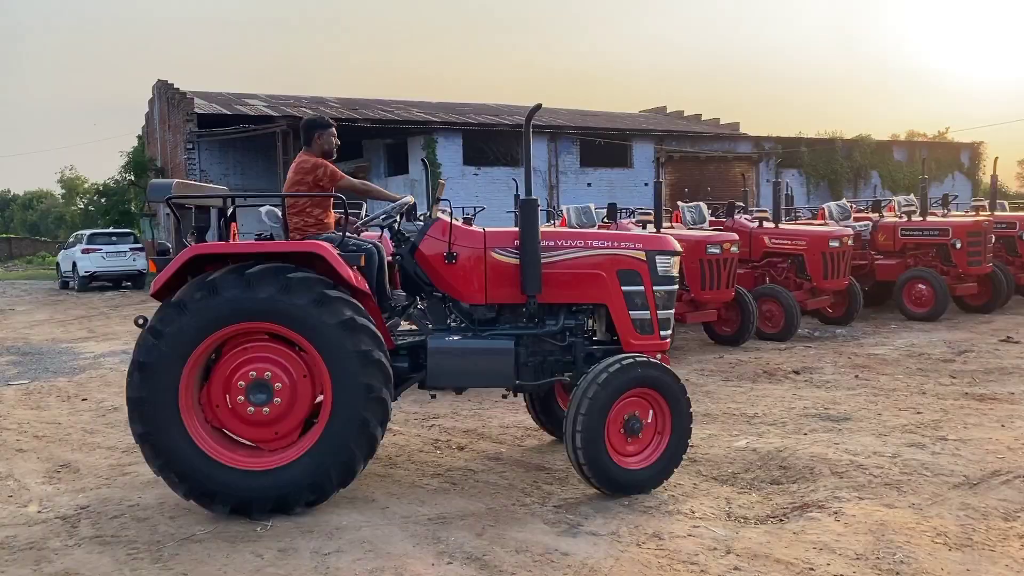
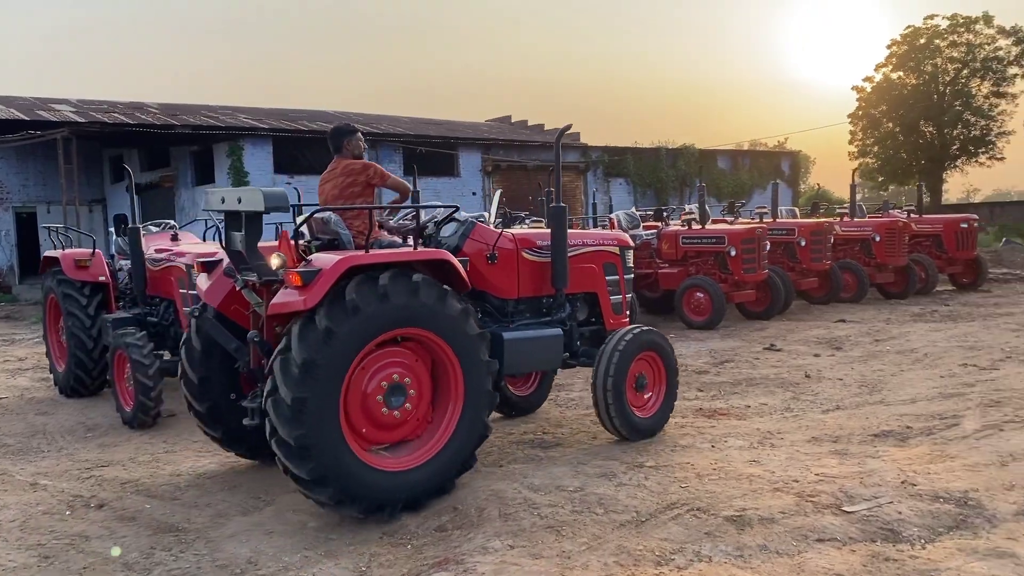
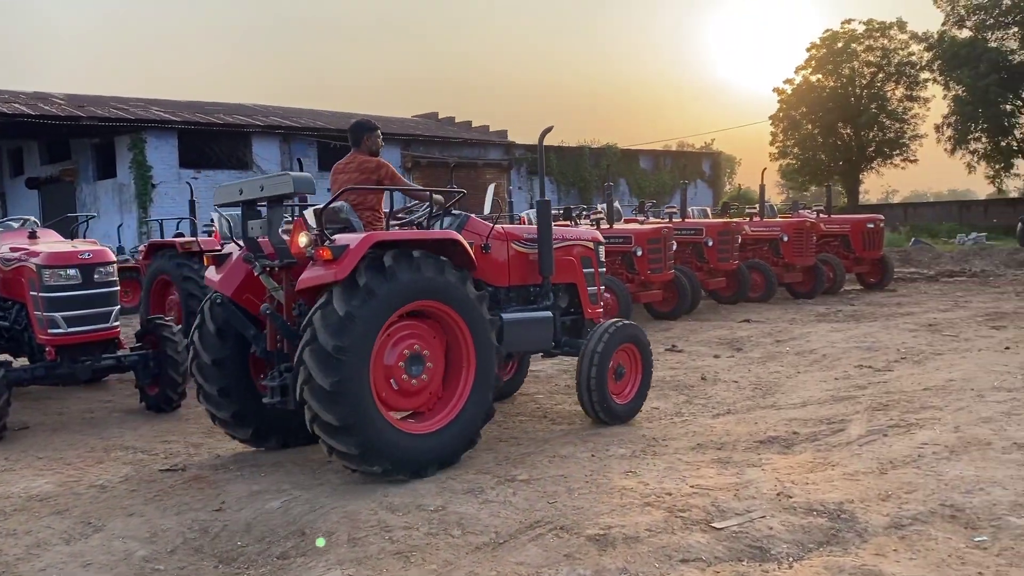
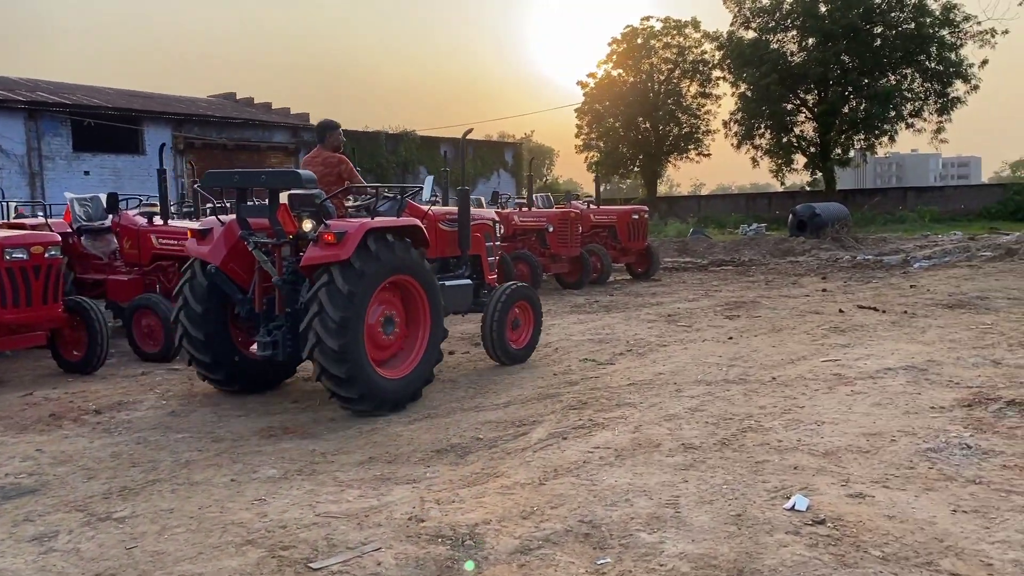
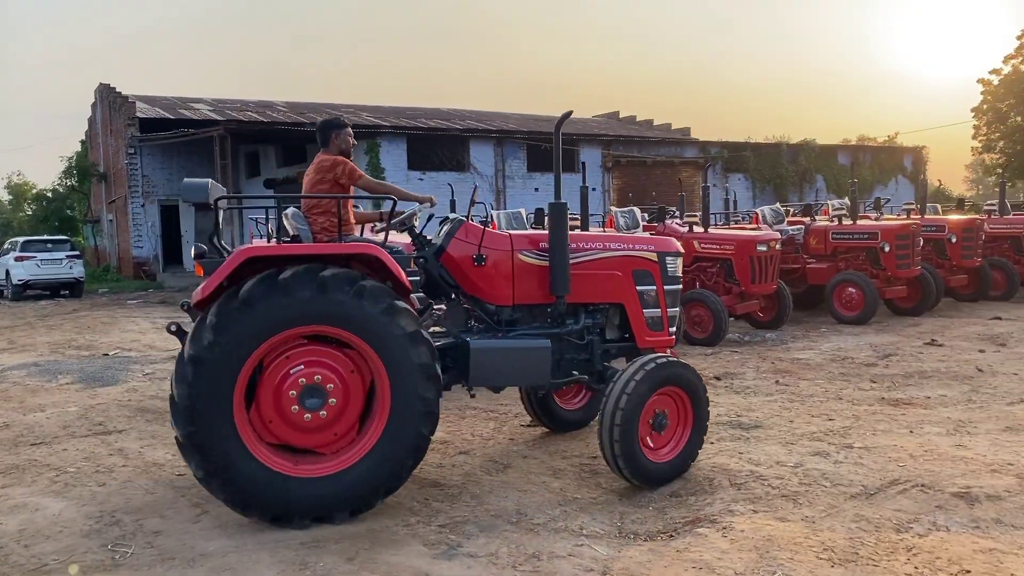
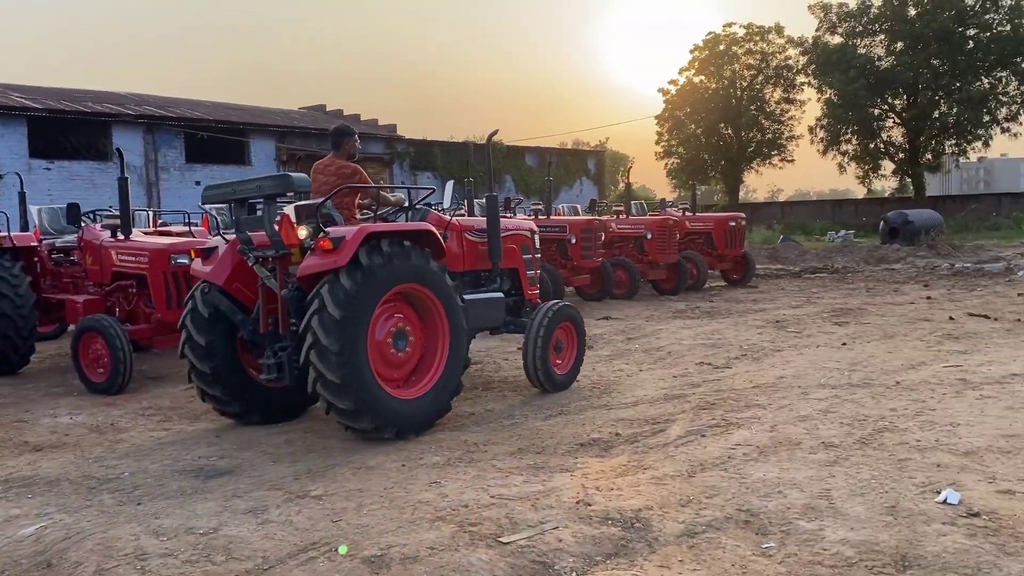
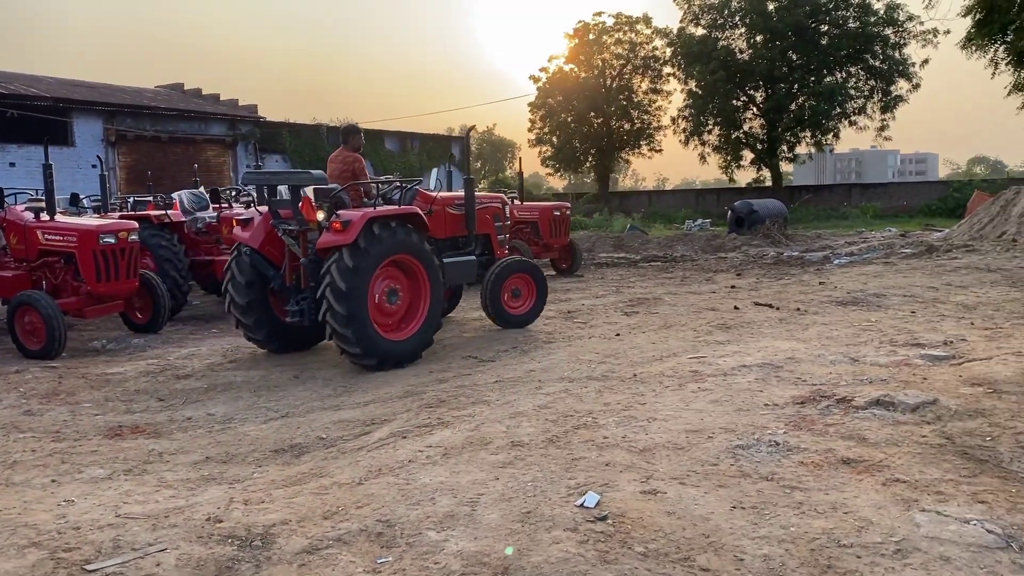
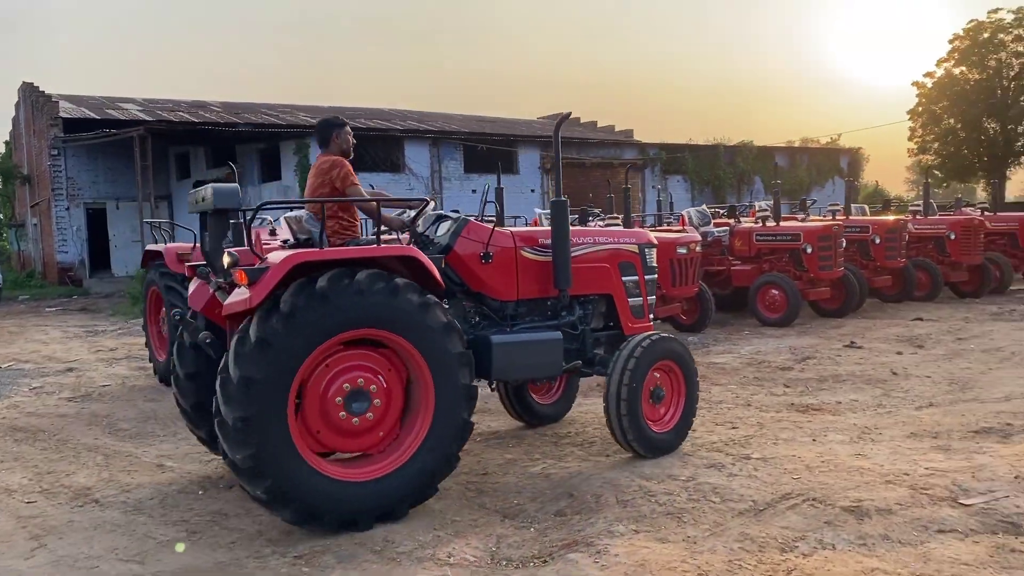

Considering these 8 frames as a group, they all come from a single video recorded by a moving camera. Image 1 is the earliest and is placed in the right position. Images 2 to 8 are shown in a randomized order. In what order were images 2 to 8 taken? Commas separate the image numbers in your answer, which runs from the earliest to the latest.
5, 8, 2, 3, 6, 4, 7
